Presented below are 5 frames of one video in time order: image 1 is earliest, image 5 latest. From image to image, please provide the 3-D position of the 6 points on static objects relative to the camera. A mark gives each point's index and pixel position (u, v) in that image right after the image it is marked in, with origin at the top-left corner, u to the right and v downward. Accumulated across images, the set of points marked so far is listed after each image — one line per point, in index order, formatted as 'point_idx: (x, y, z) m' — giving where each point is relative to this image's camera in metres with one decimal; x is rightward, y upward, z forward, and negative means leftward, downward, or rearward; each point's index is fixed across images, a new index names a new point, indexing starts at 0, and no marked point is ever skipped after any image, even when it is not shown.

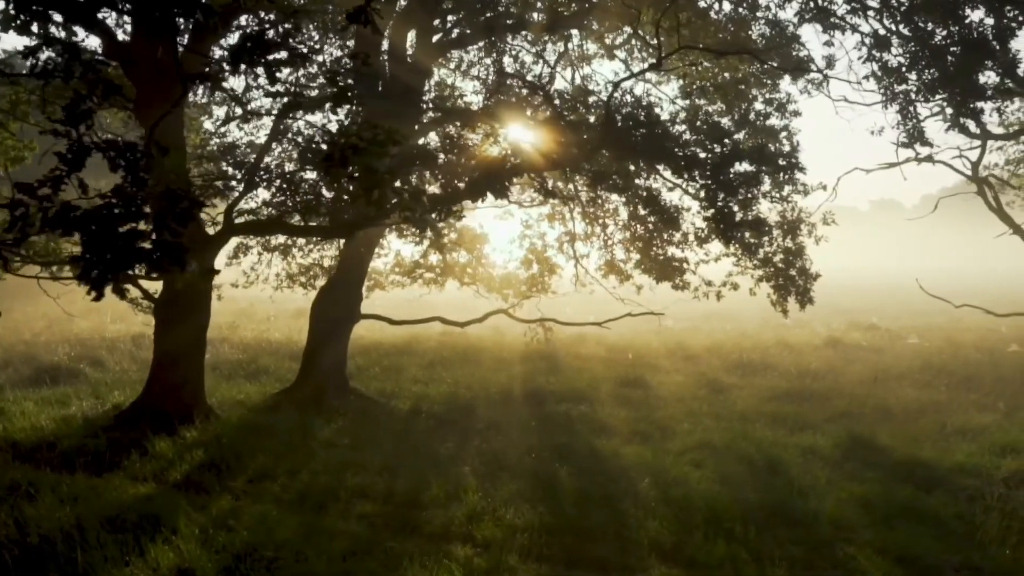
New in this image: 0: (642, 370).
0: (+2.5, -1.6, +16.4) m
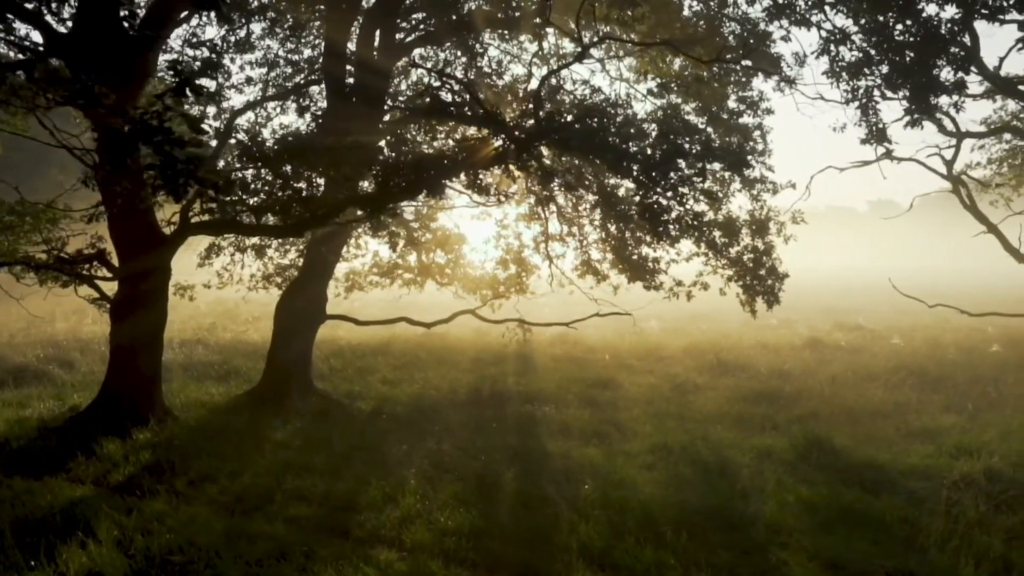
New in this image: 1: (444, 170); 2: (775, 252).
0: (+1.9, -1.6, +16.3) m
1: (-0.9, +1.4, +10.1) m
2: (+4.4, +0.6, +14.2) m
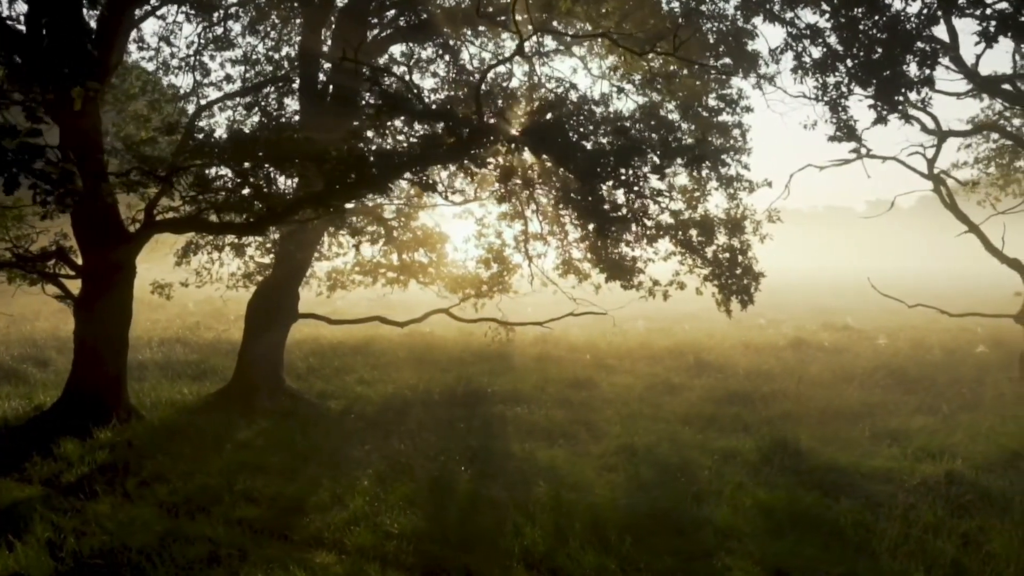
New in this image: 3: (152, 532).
0: (+1.5, -1.6, +16.1) m
1: (-1.4, +1.5, +9.9) m
2: (+3.9, +0.6, +14.1) m
3: (-3.0, -2.0, +7.1) m
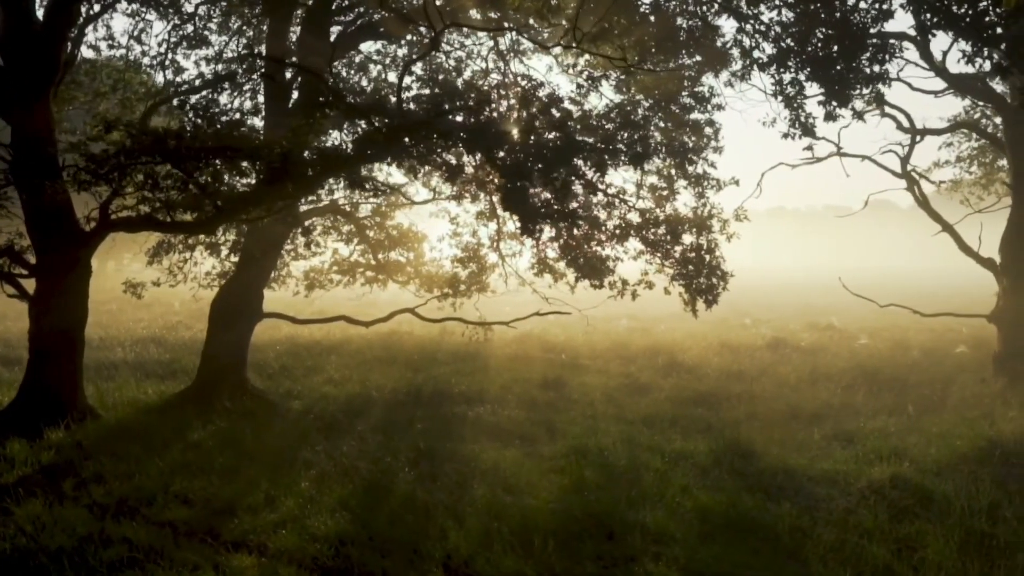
0: (+1.0, -1.6, +16.0) m
1: (-1.9, +1.5, +9.8) m
2: (+3.4, +0.6, +13.9) m
3: (-3.6, -2.0, +7.0) m
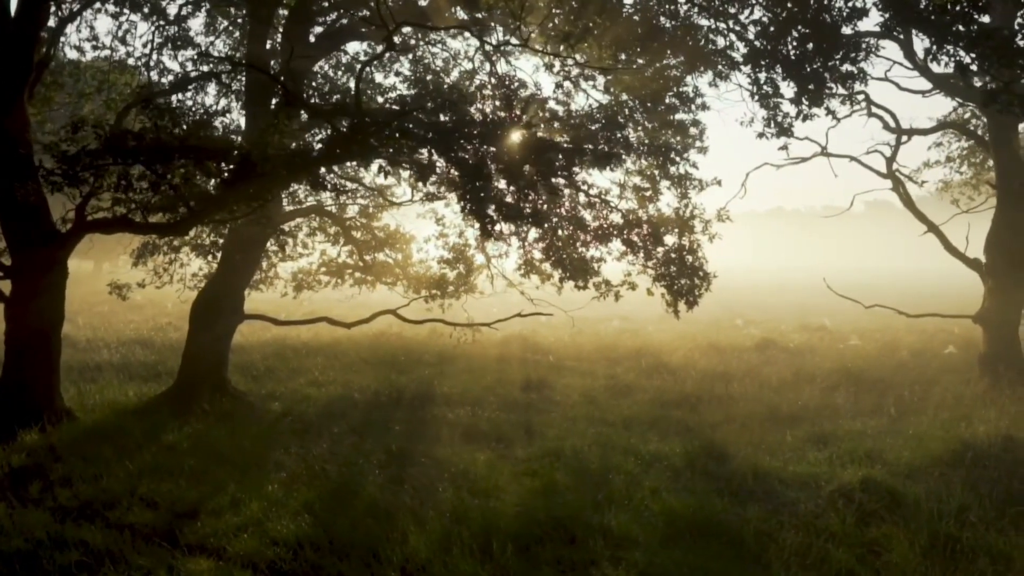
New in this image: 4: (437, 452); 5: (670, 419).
0: (+0.7, -1.6, +15.9) m
1: (-2.3, +1.4, +9.8) m
2: (+3.1, +0.6, +13.8) m
3: (-3.9, -2.0, +6.9) m
4: (-0.9, -1.9, +9.9) m
5: (+2.2, -1.8, +11.9) m
